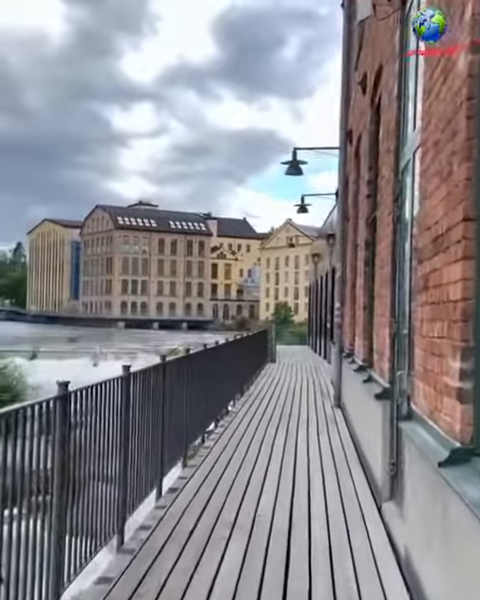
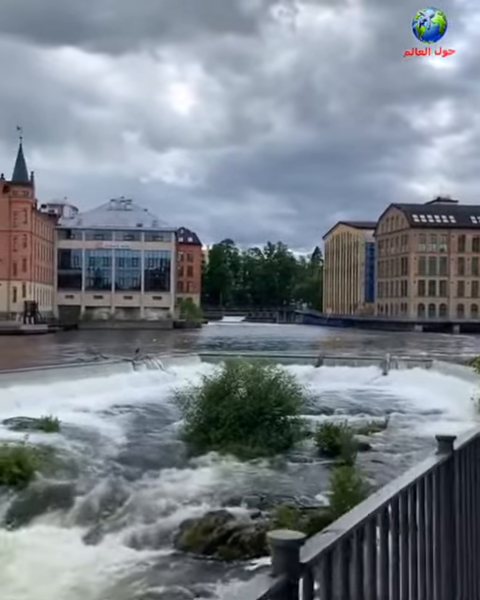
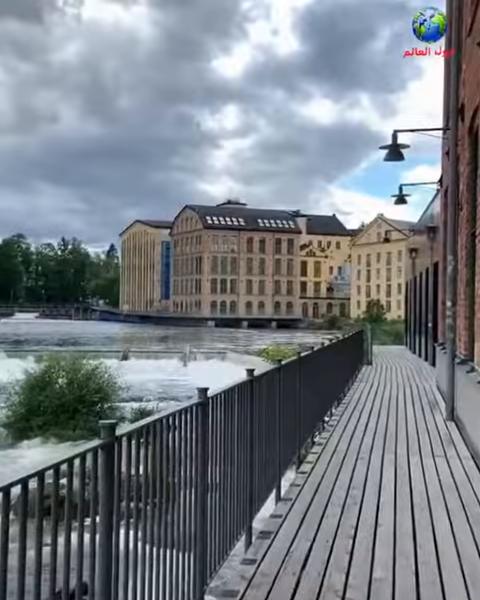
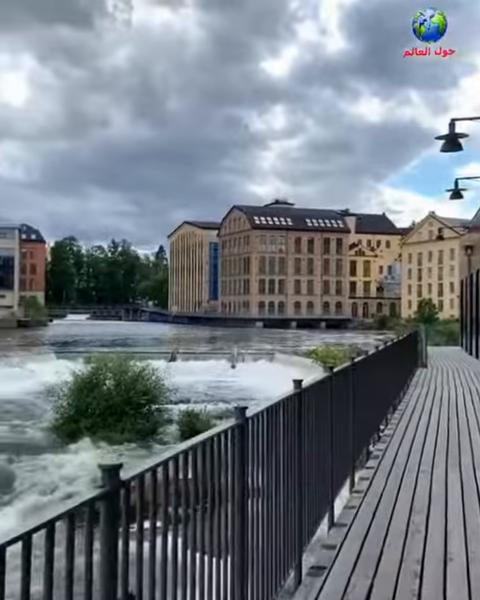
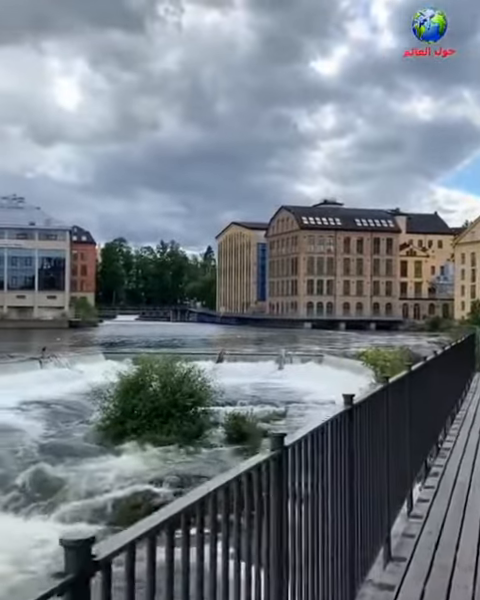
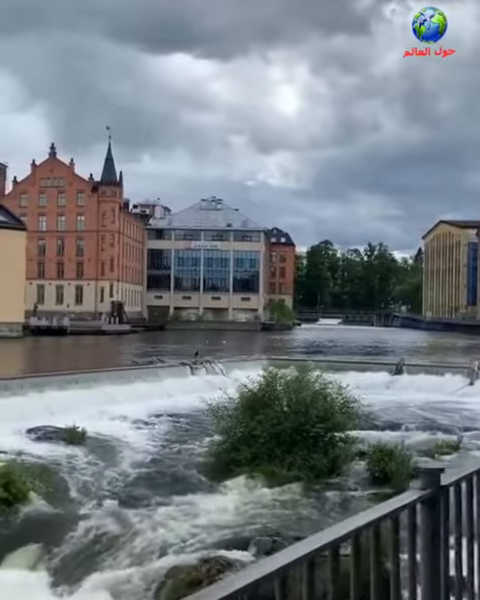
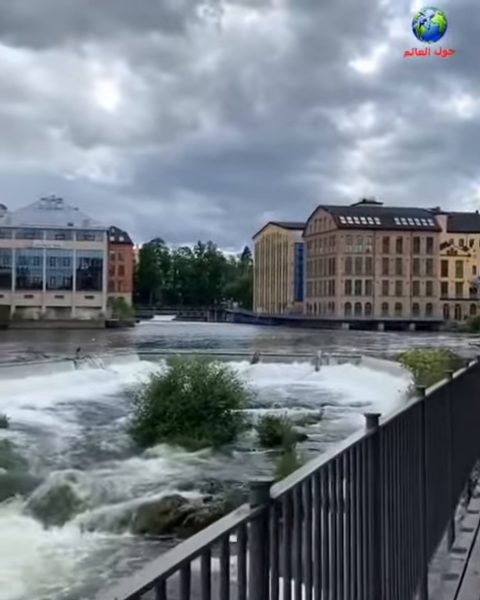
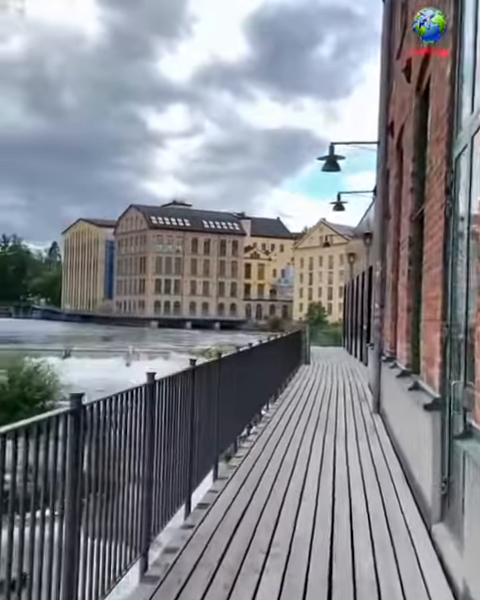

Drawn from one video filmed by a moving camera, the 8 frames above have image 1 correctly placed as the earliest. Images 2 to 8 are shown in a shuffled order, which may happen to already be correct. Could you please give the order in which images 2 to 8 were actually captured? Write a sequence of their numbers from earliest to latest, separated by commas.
8, 3, 4, 5, 7, 2, 6
